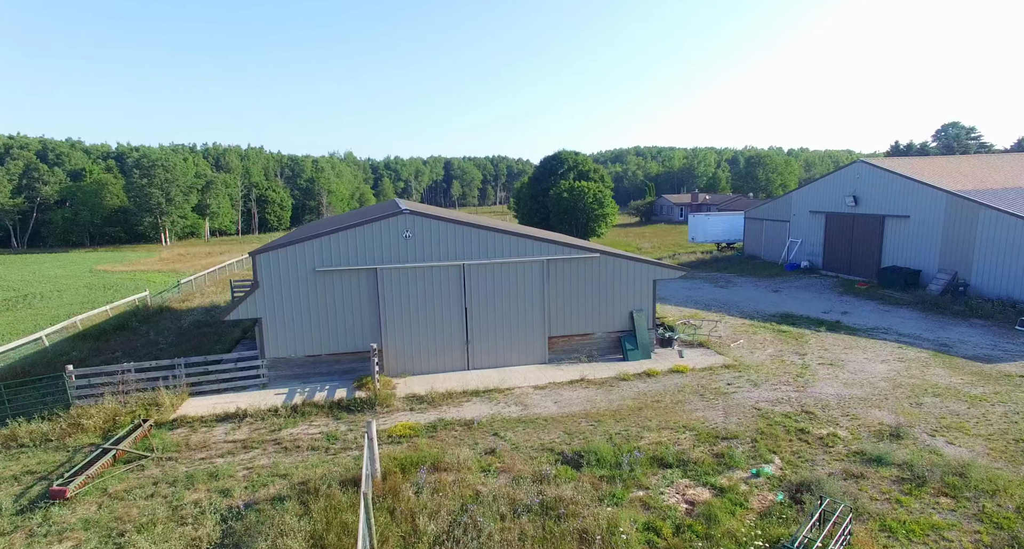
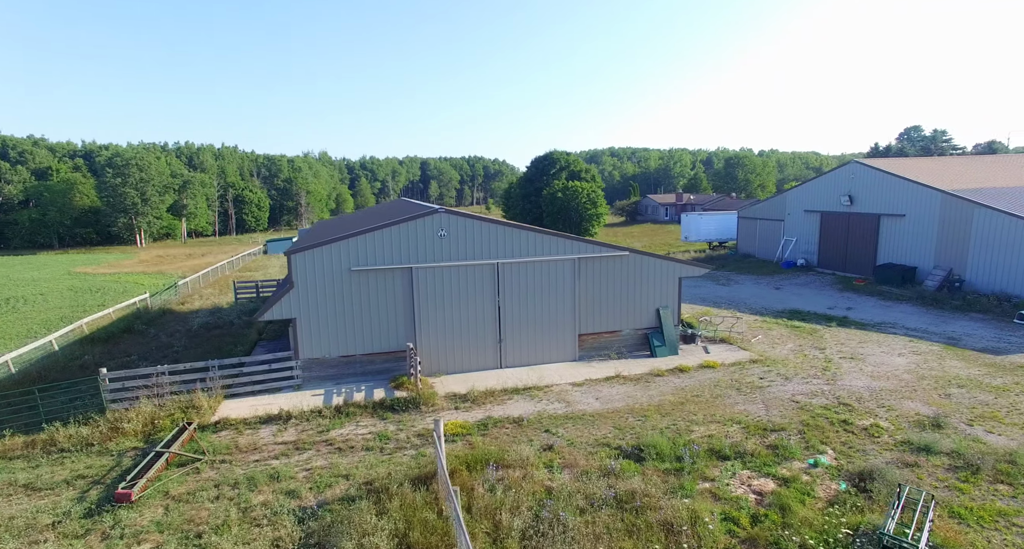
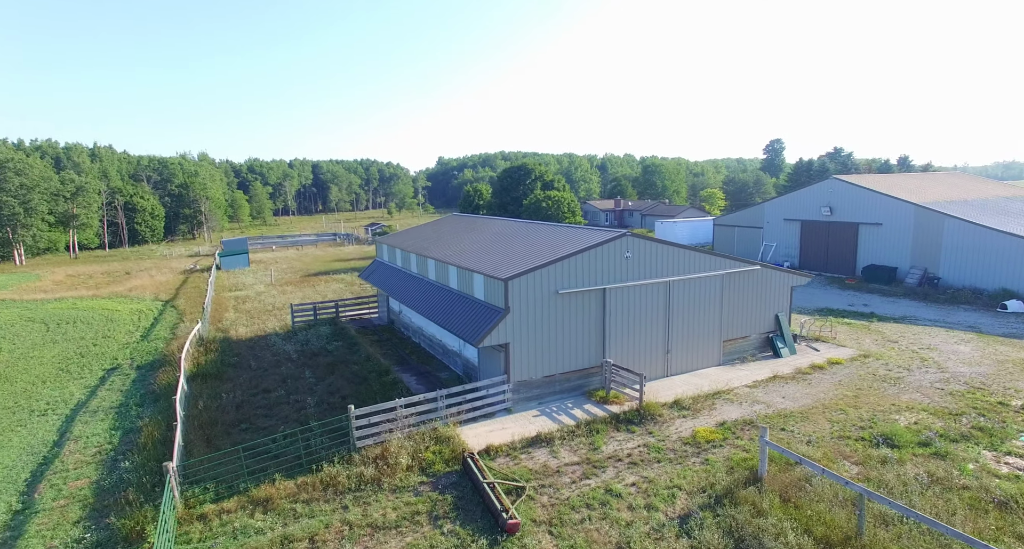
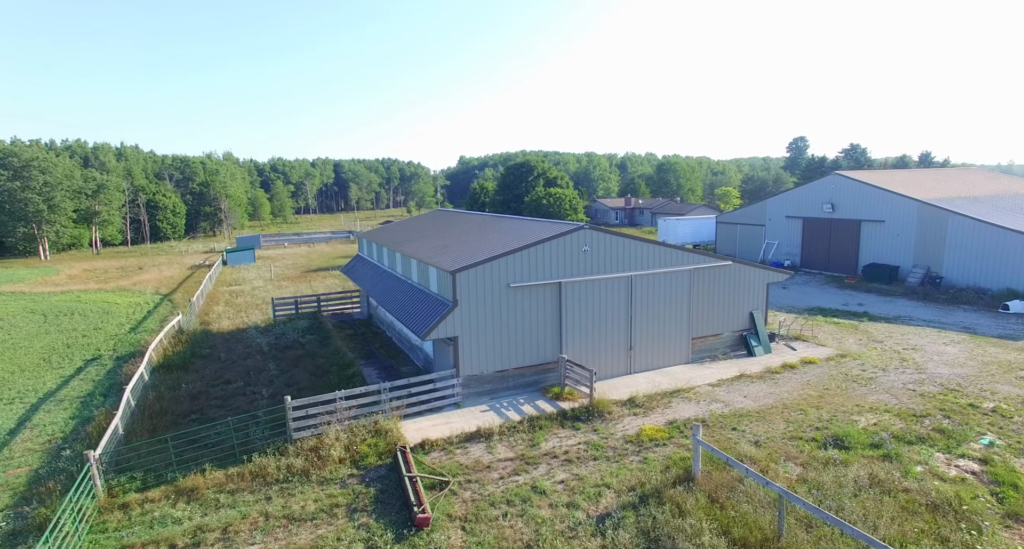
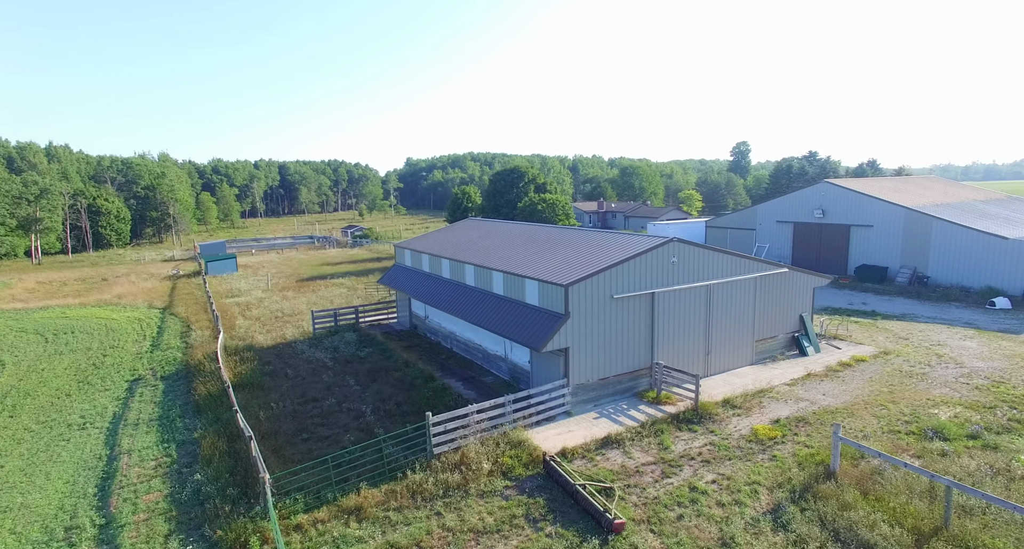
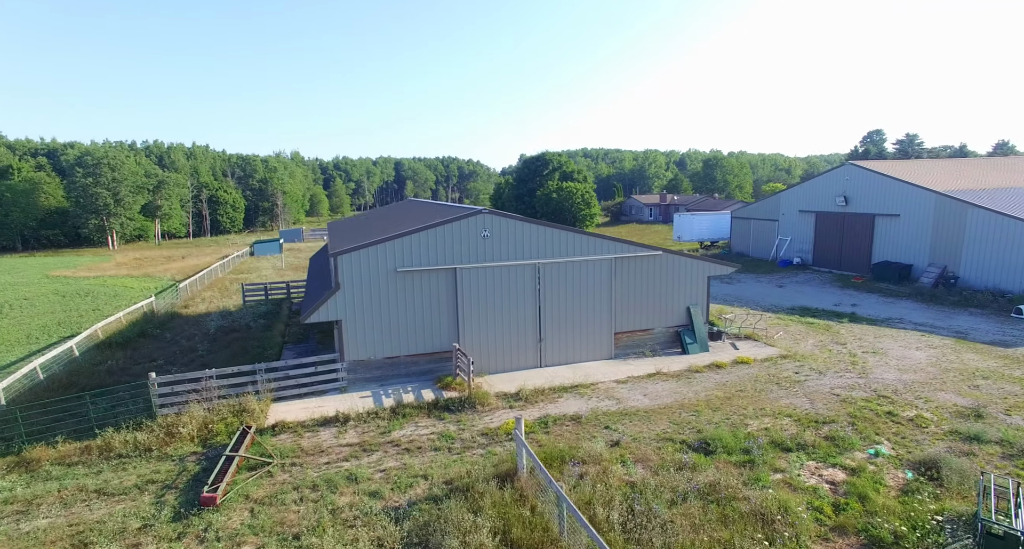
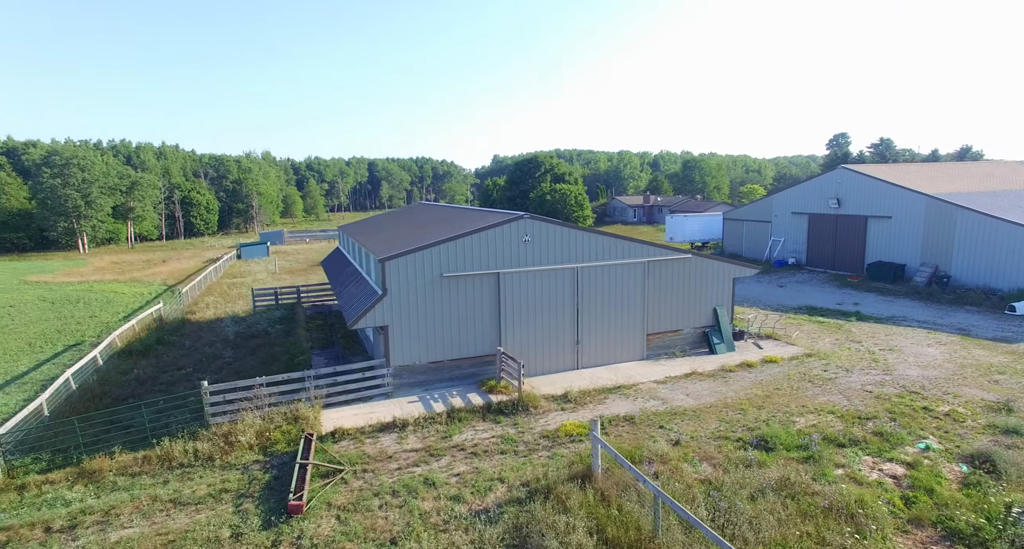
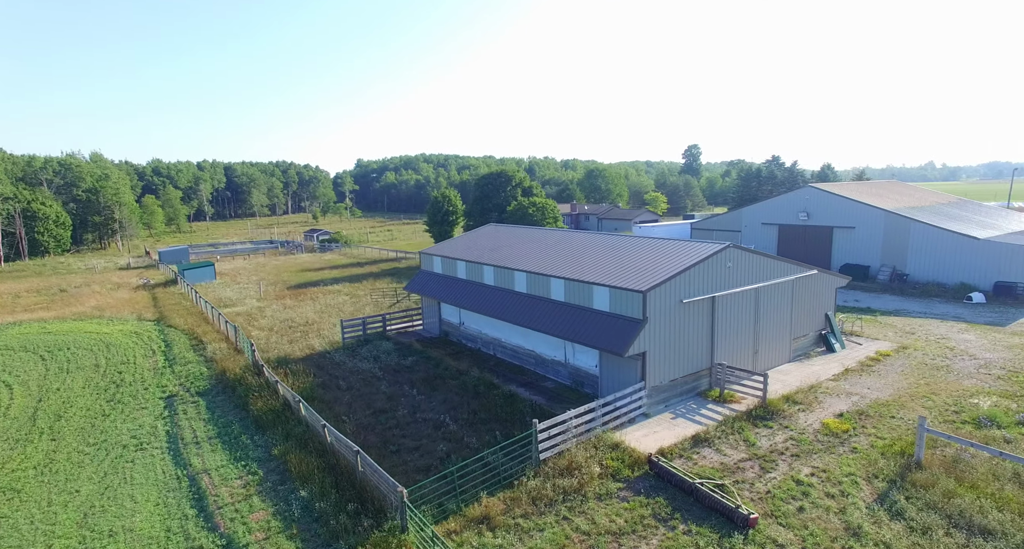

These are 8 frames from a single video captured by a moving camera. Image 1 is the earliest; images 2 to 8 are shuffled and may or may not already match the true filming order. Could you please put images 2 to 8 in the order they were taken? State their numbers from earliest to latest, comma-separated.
2, 6, 7, 4, 3, 5, 8
